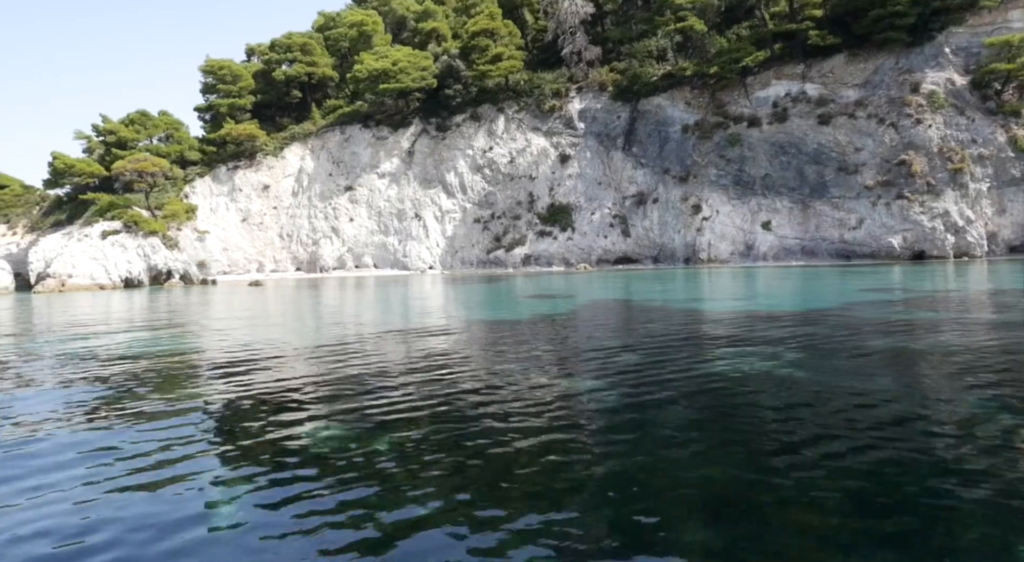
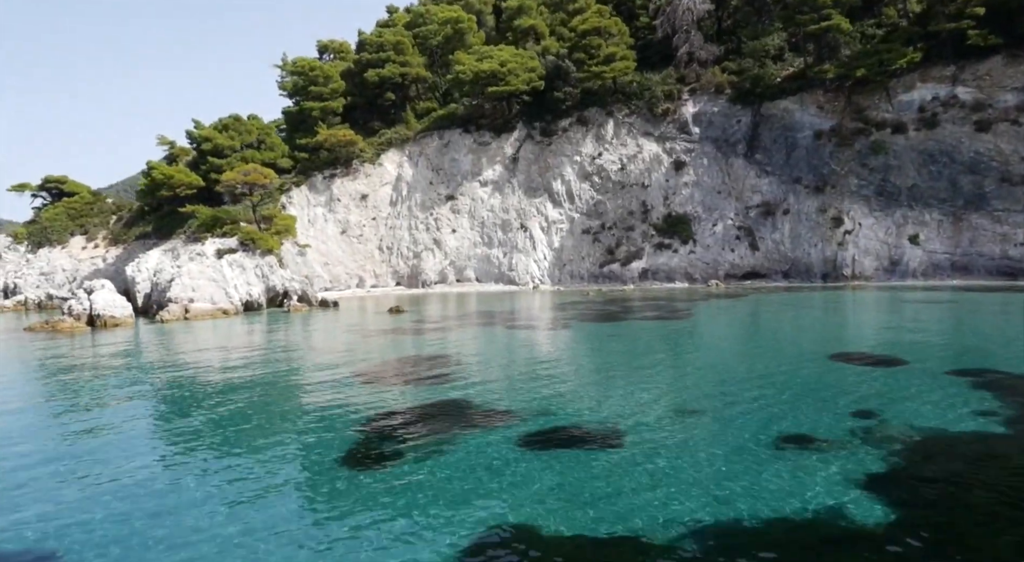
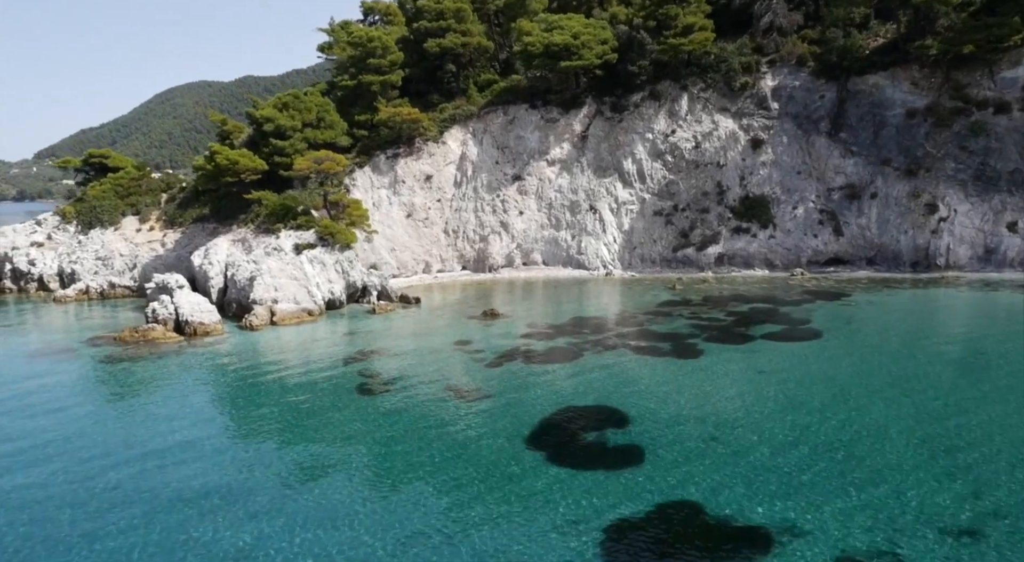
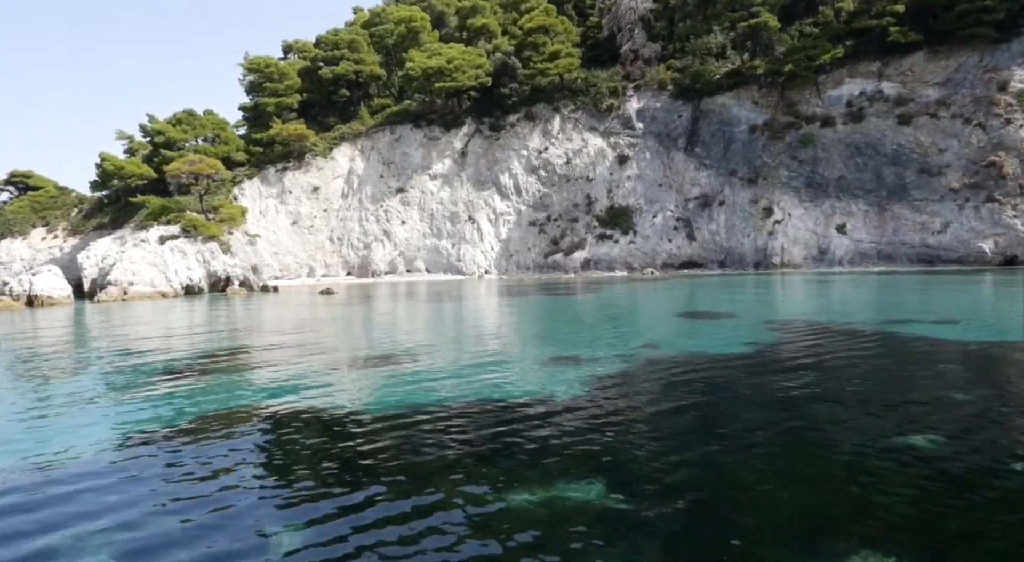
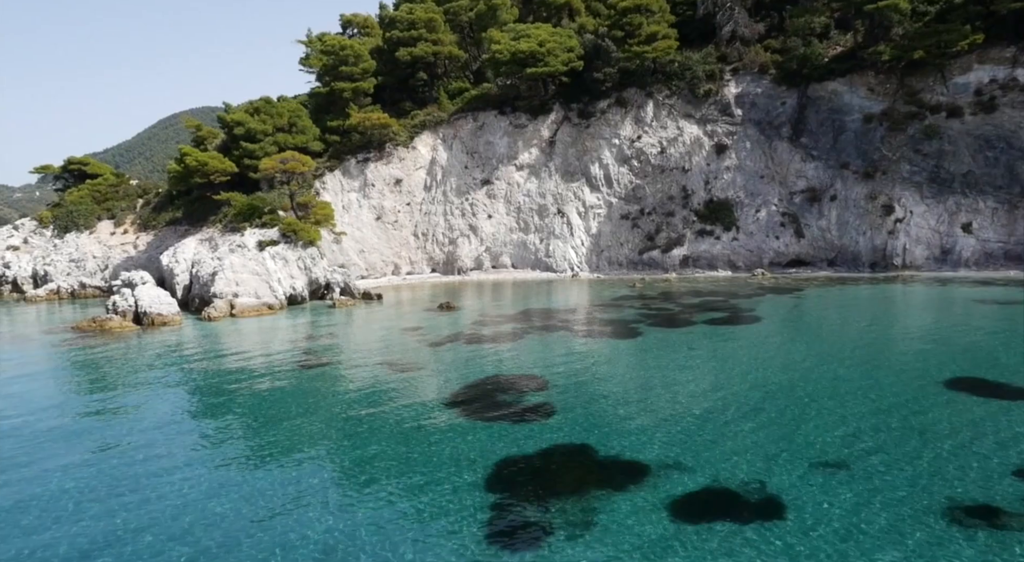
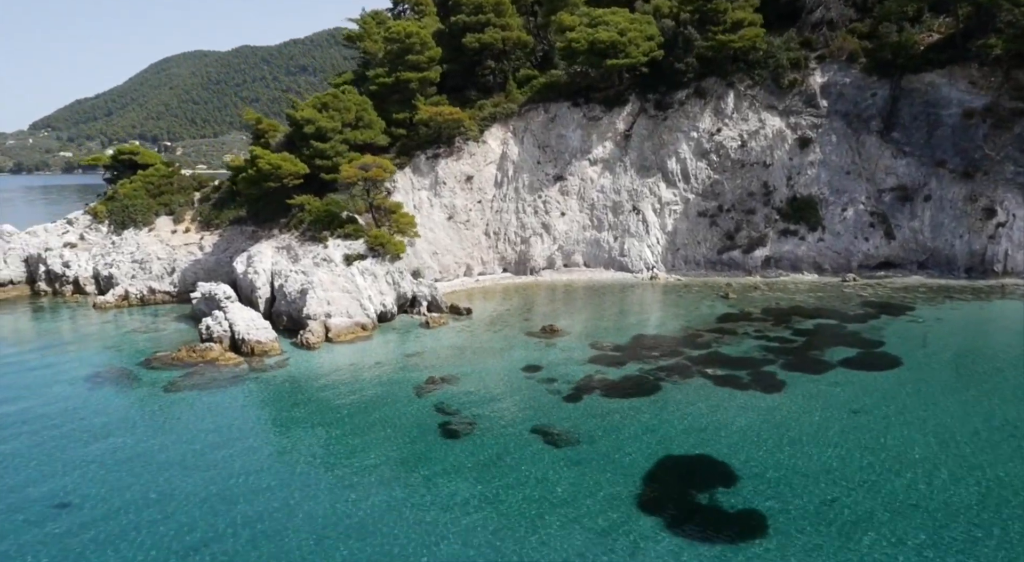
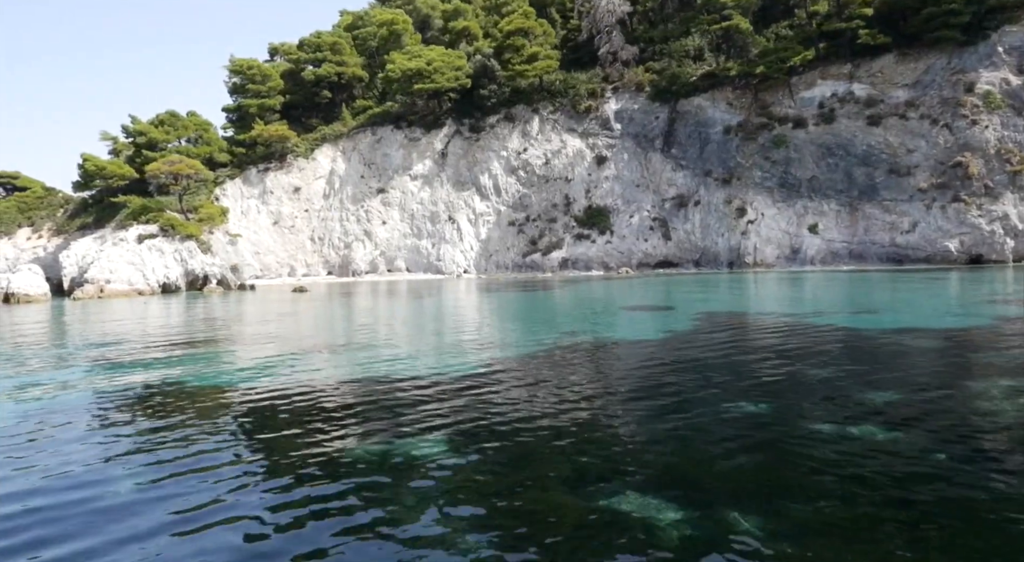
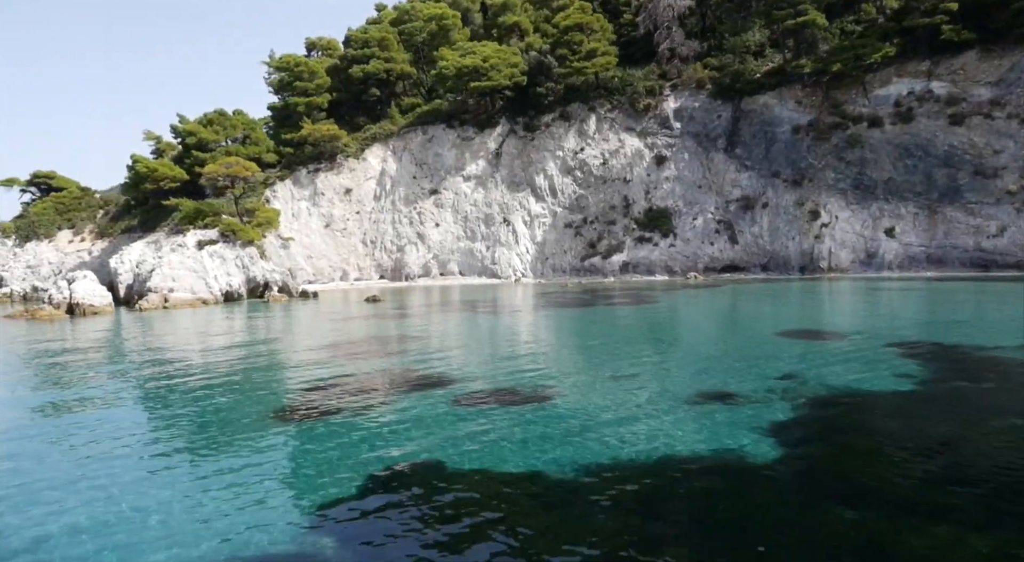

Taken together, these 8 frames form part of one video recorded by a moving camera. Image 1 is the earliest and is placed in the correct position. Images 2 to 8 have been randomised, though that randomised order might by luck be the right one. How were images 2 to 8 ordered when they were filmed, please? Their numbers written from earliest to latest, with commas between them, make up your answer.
7, 4, 8, 2, 5, 3, 6
